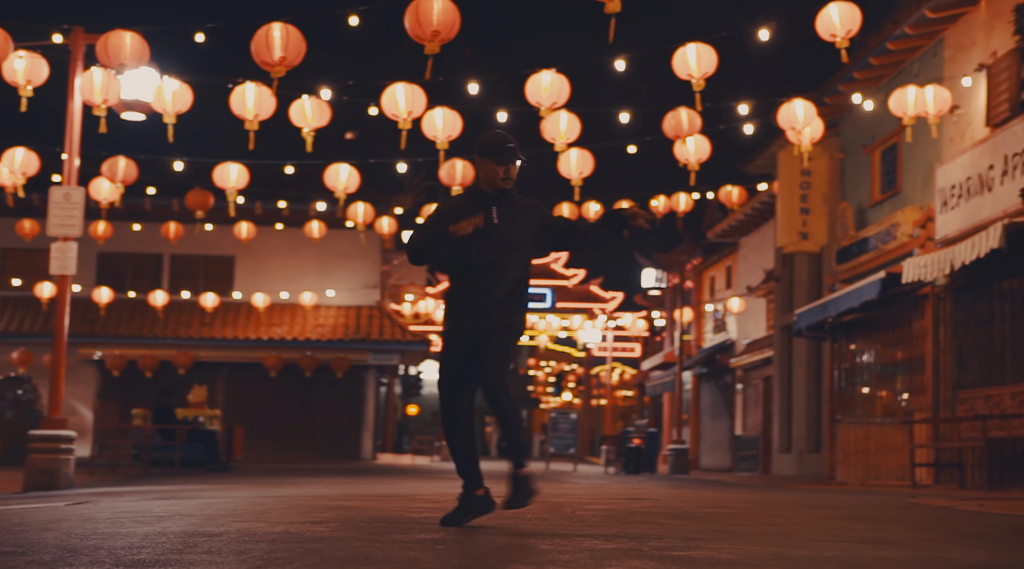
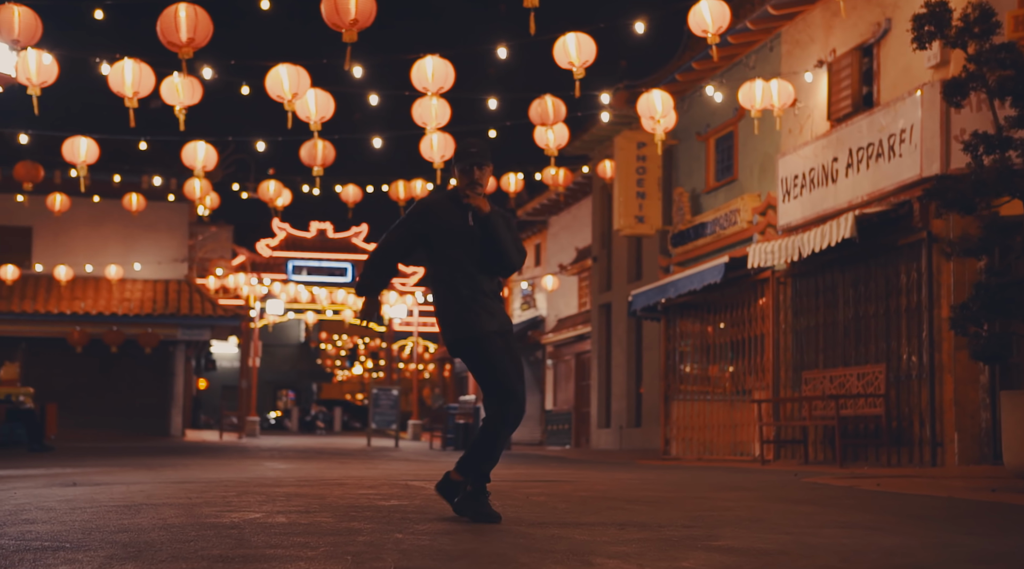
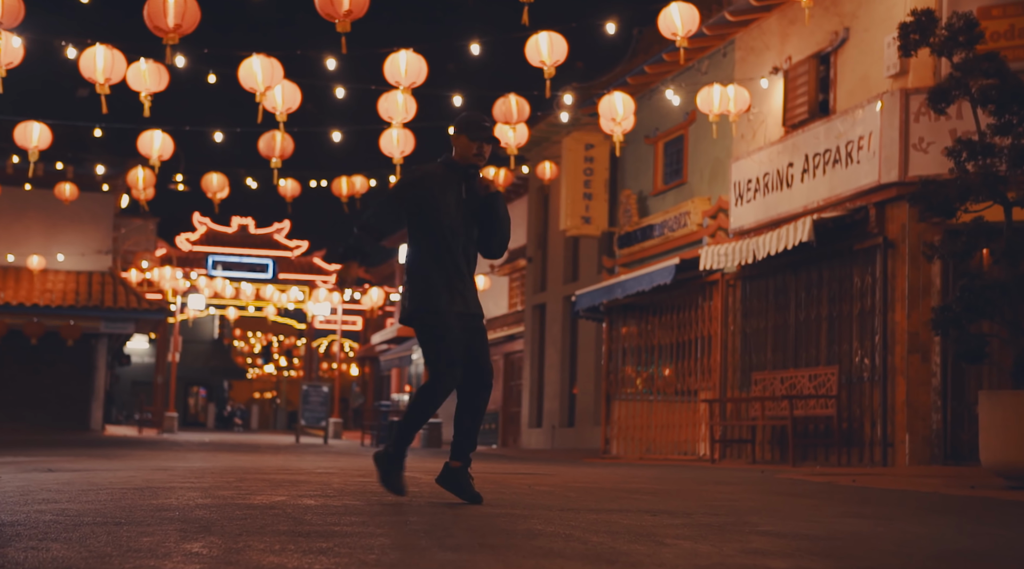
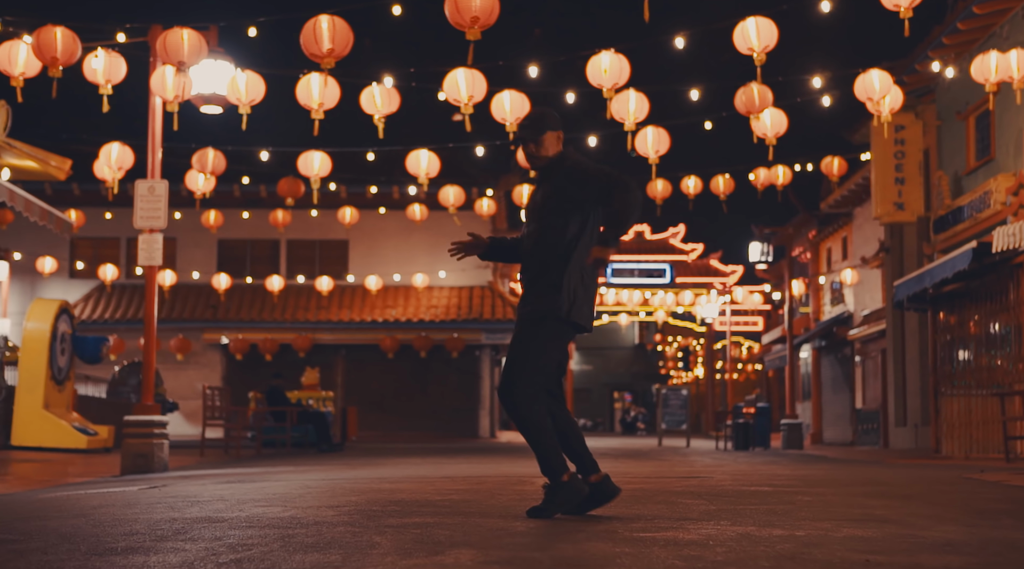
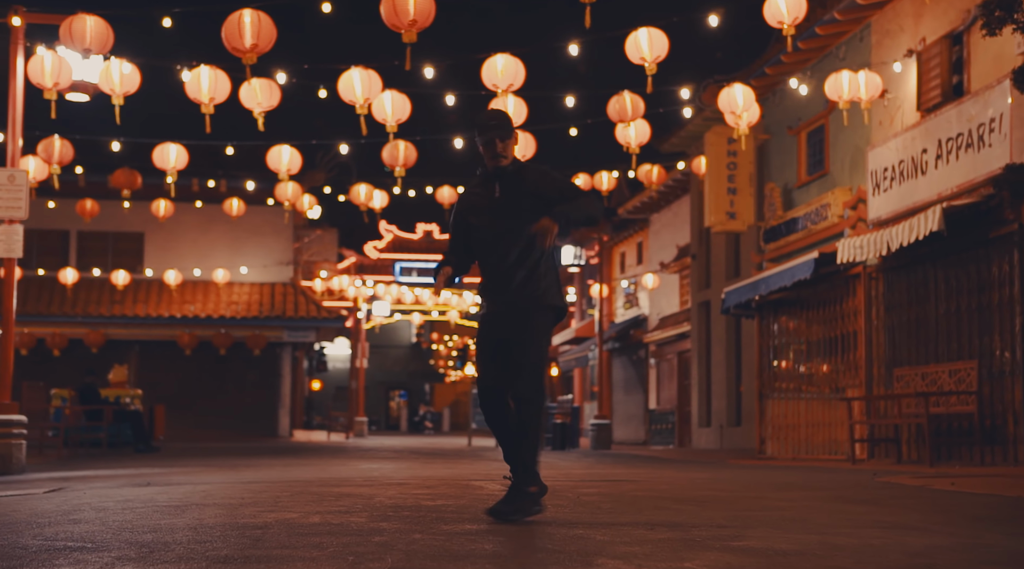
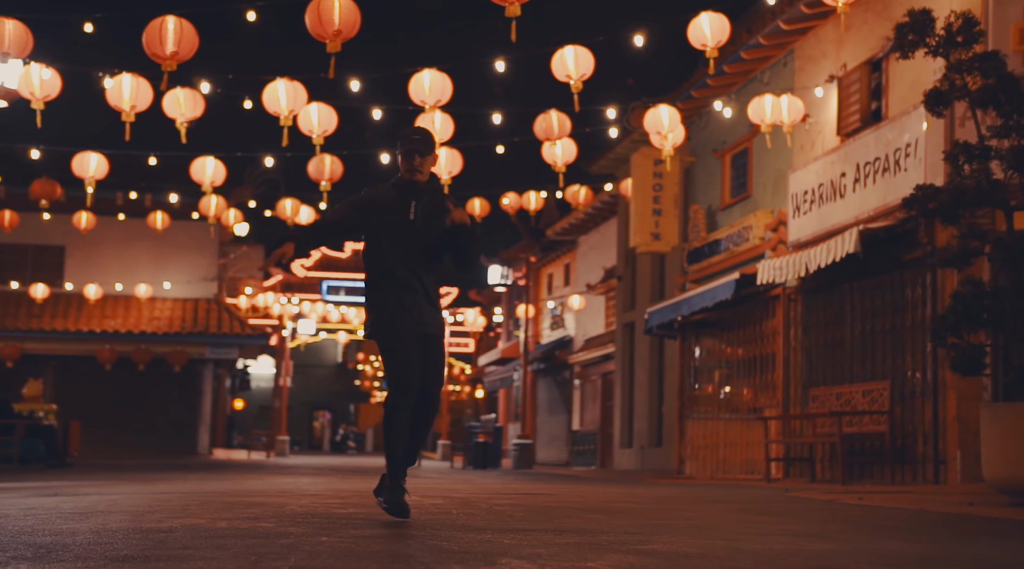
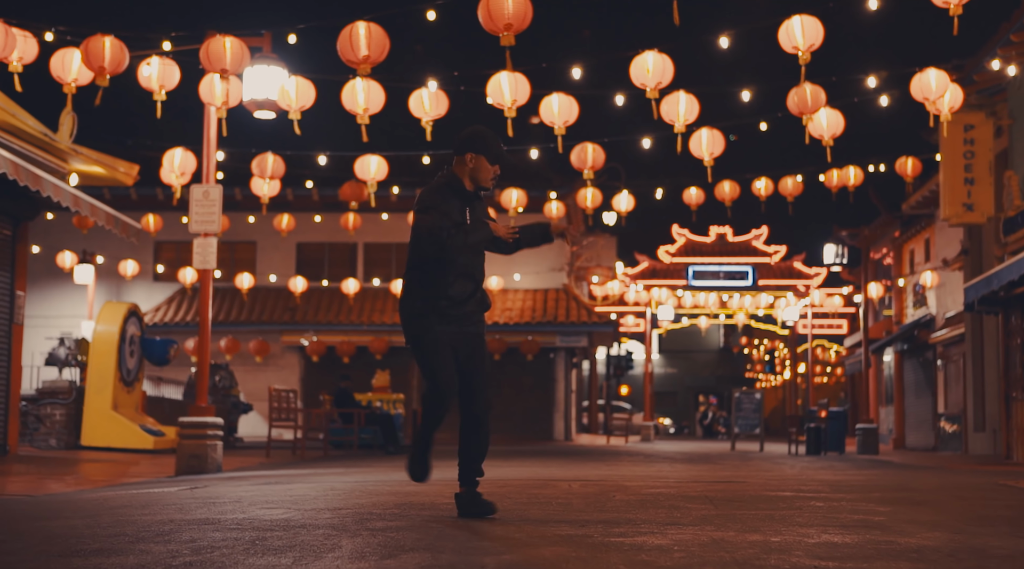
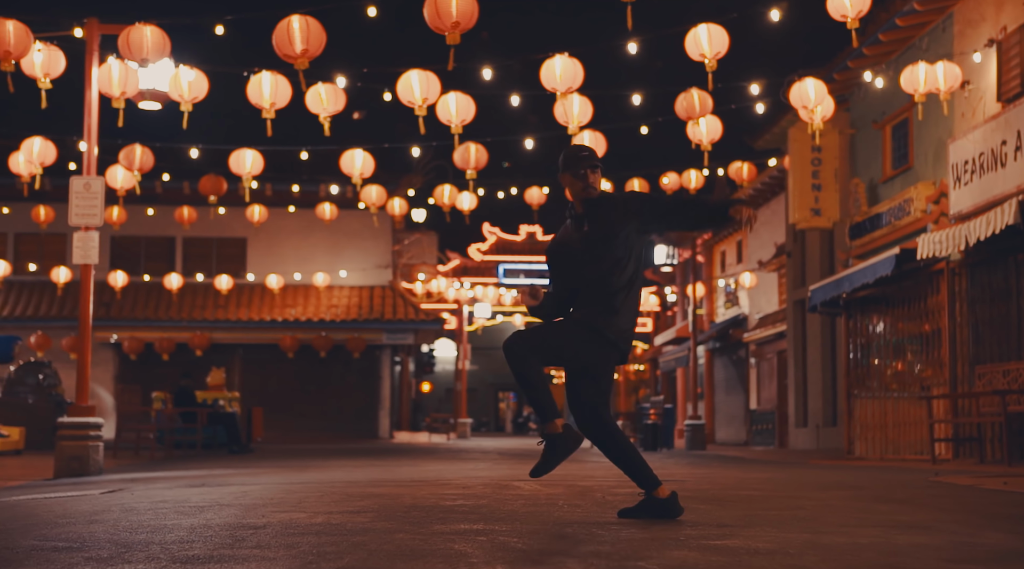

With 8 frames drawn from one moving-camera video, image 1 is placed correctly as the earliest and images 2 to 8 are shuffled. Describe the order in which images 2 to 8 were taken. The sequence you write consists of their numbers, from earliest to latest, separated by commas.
6, 3, 2, 5, 8, 4, 7
